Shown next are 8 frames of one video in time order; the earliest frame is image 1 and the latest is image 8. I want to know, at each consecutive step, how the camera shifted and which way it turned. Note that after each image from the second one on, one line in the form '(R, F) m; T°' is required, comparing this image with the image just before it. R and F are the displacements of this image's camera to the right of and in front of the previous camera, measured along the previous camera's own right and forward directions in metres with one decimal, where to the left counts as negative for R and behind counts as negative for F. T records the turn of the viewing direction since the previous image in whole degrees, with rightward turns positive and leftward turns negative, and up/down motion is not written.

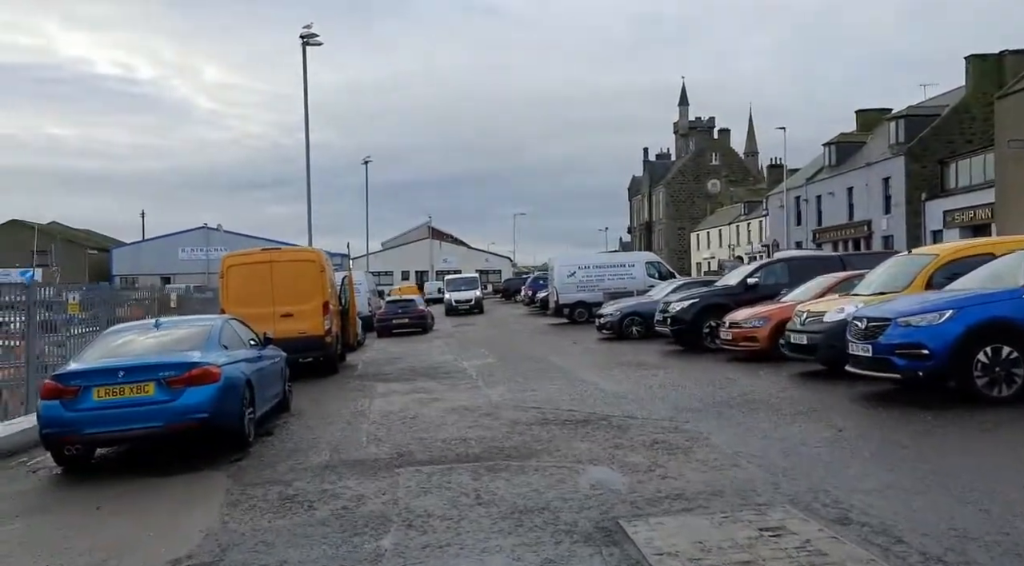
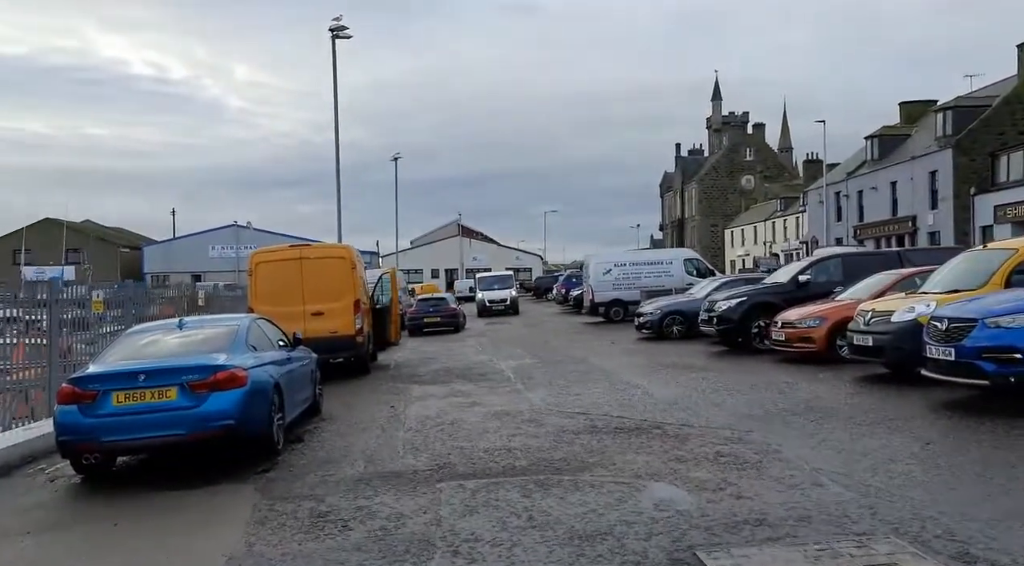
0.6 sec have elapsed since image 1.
(-0.2, +0.6) m; -2°
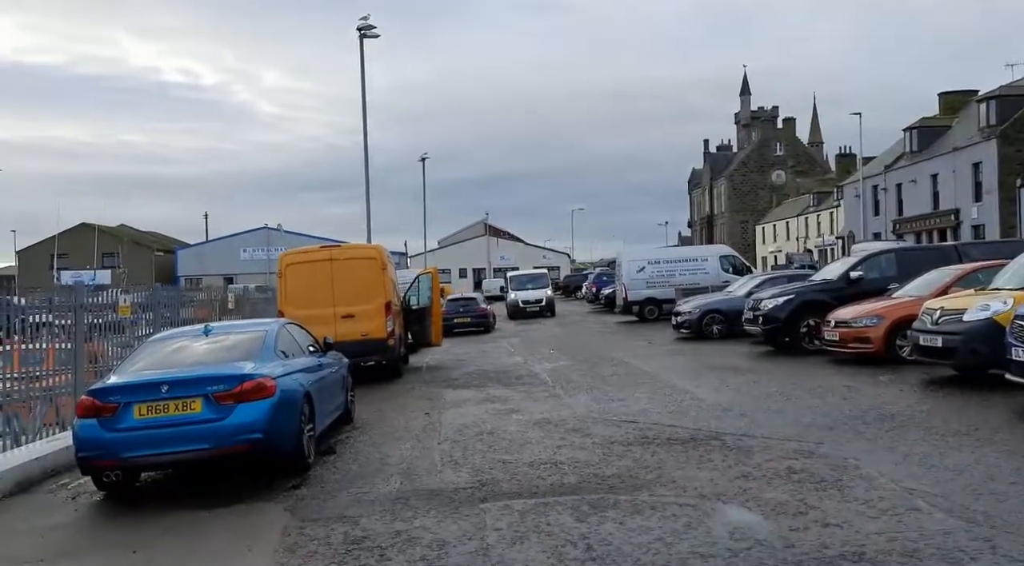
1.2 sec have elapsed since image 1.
(-0.2, +0.6) m; -2°
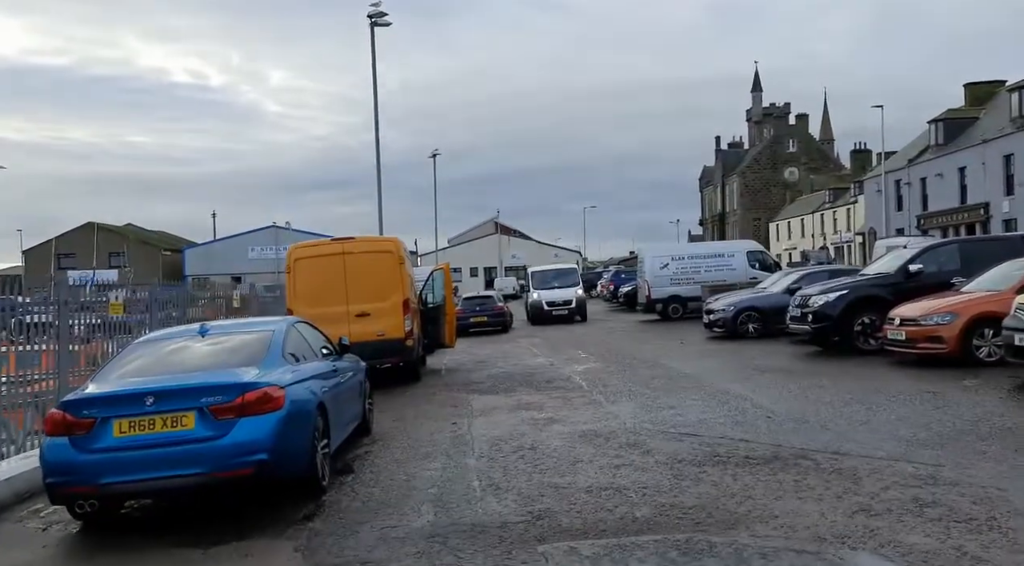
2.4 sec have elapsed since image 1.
(-0.3, +1.2) m; -1°
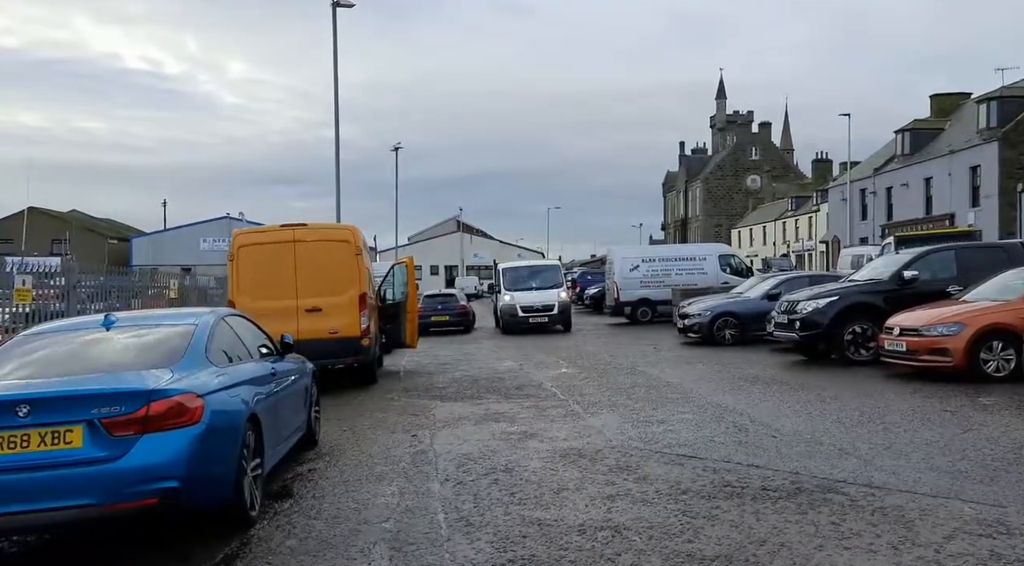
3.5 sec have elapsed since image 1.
(-0.1, +1.2) m; +3°
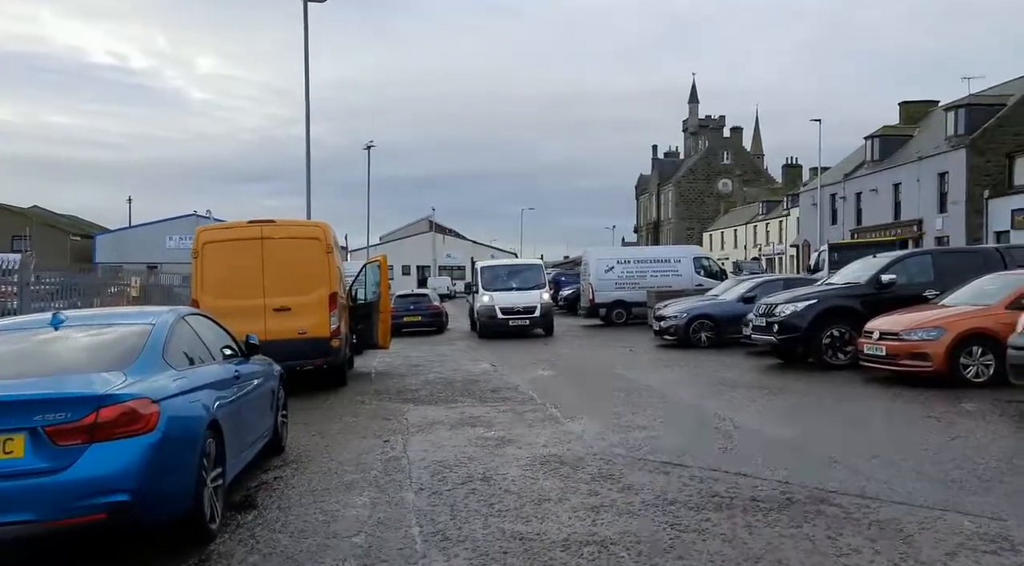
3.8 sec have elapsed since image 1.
(-0.1, +0.3) m; +2°
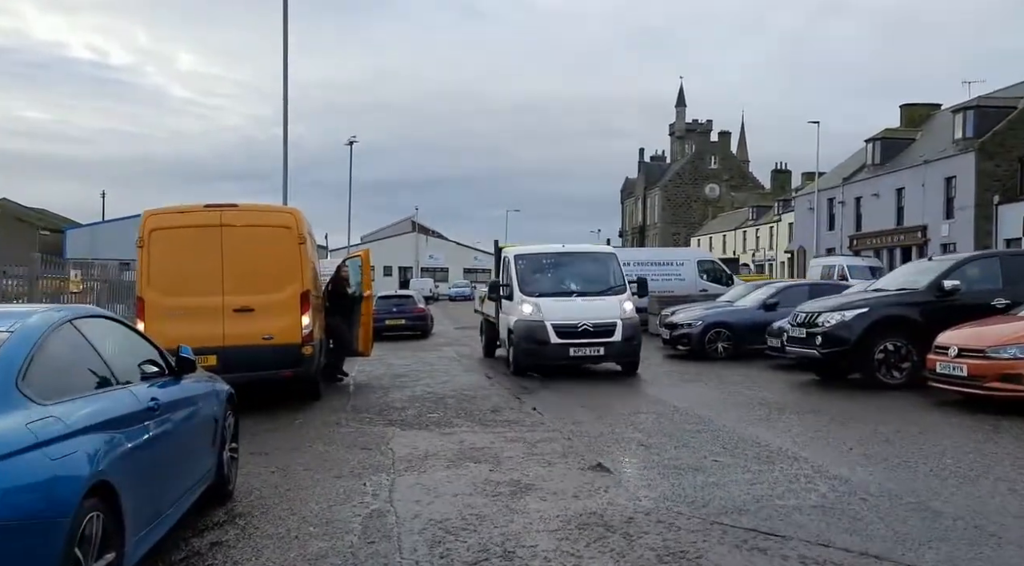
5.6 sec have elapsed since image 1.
(-0.3, +1.9) m; +1°
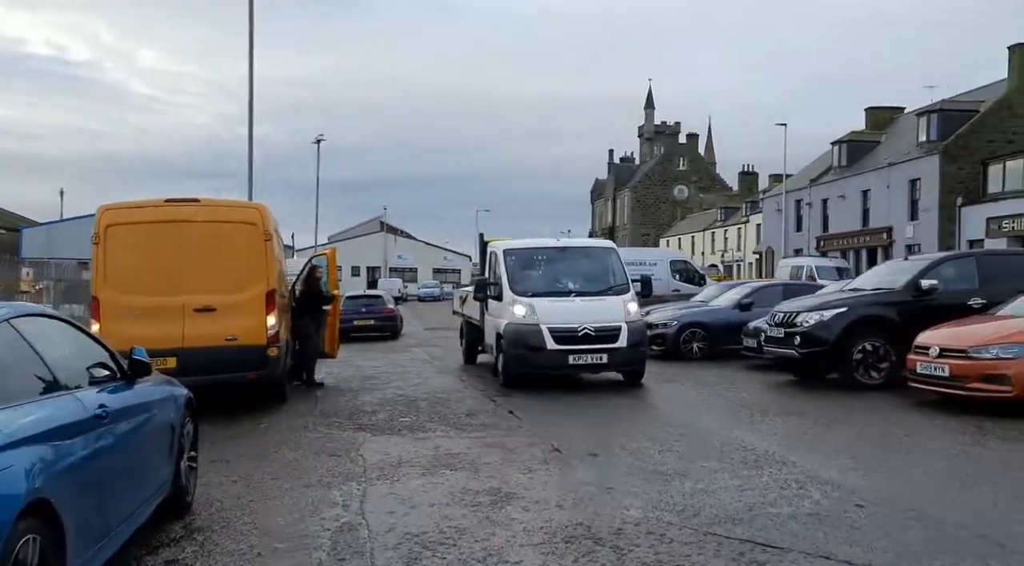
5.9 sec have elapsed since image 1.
(-0.1, +0.3) m; +2°
